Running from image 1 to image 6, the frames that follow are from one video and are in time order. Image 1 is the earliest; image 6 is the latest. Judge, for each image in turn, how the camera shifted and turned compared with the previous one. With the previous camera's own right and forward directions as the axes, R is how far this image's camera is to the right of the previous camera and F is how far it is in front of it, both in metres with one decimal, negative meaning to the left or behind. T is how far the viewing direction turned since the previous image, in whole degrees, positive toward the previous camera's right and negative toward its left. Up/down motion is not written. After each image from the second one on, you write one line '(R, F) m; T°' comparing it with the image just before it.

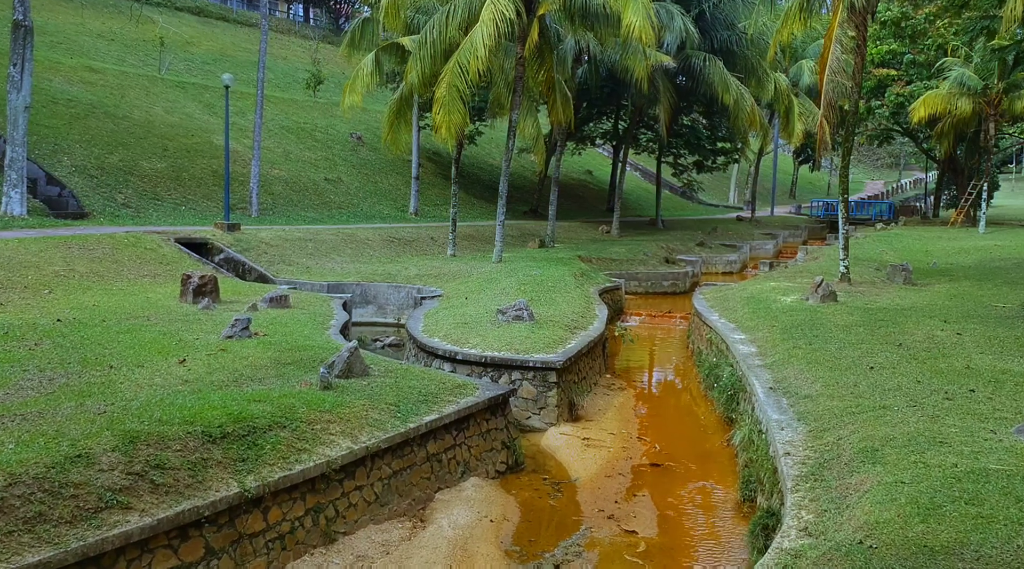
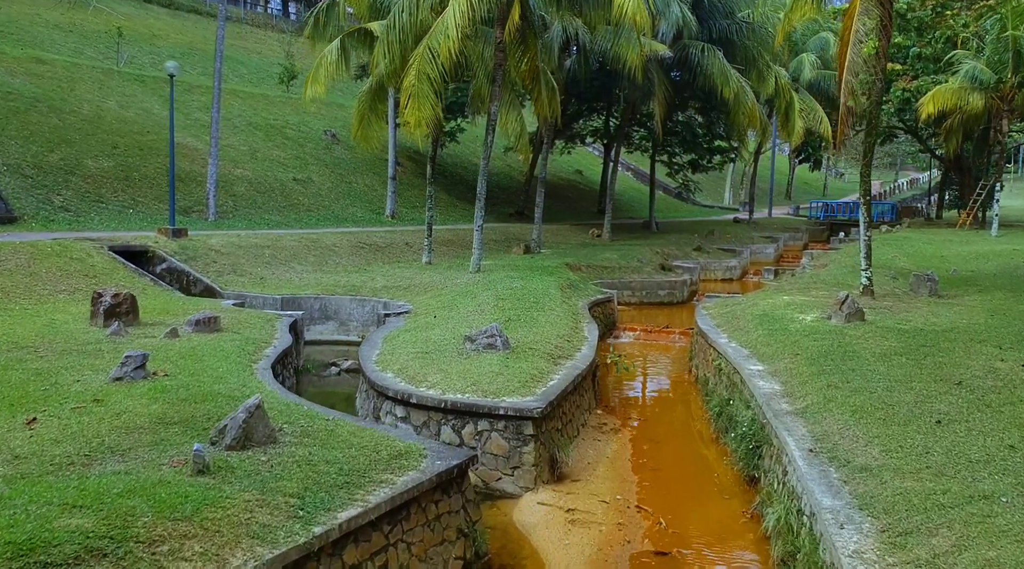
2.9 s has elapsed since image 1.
(+0.2, +1.8) m; +1°
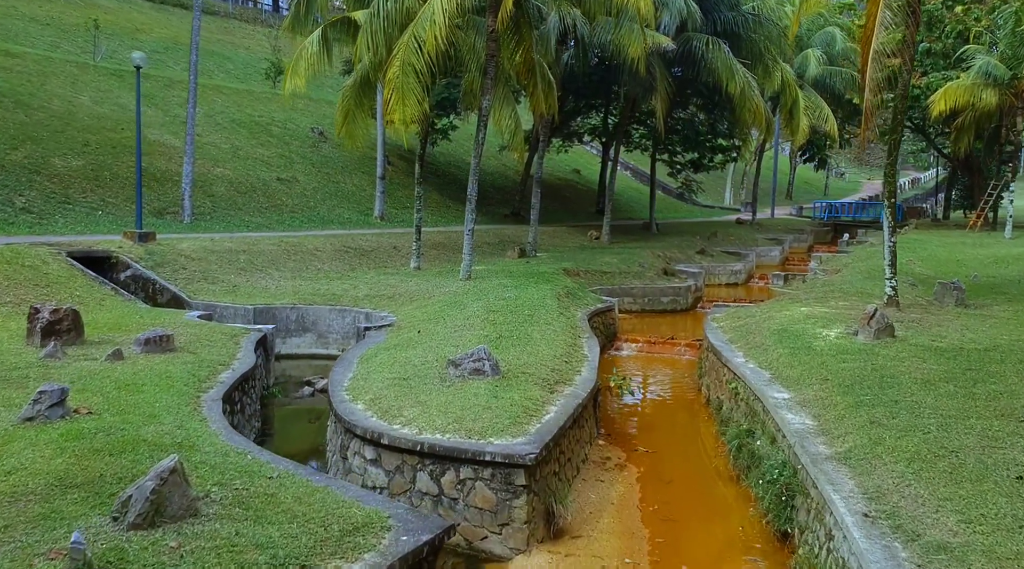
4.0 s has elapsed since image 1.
(+0.1, +1.1) m; 0°
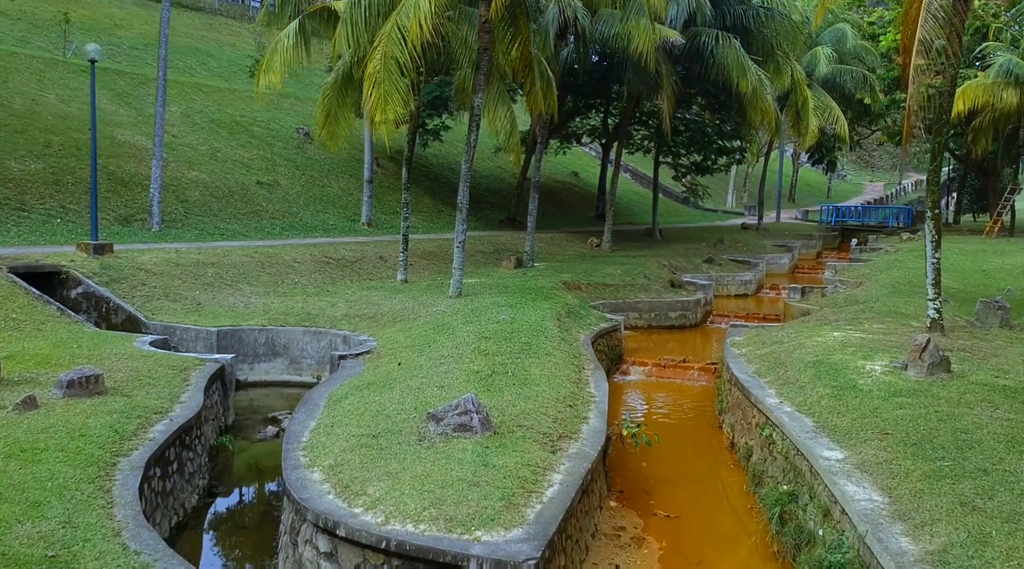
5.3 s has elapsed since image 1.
(0.0, +1.4) m; 0°
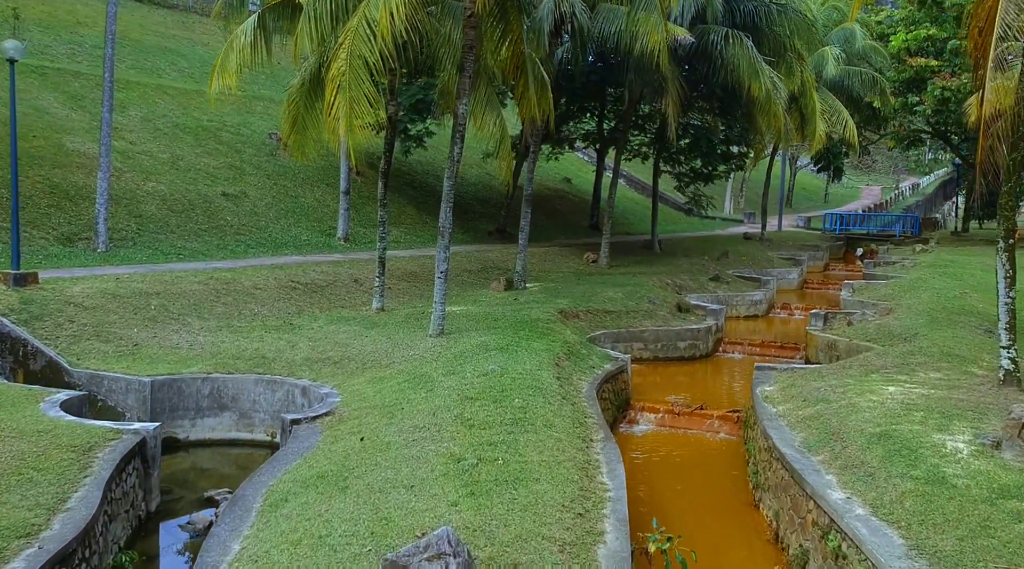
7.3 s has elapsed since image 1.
(0.0, +1.8) m; +1°
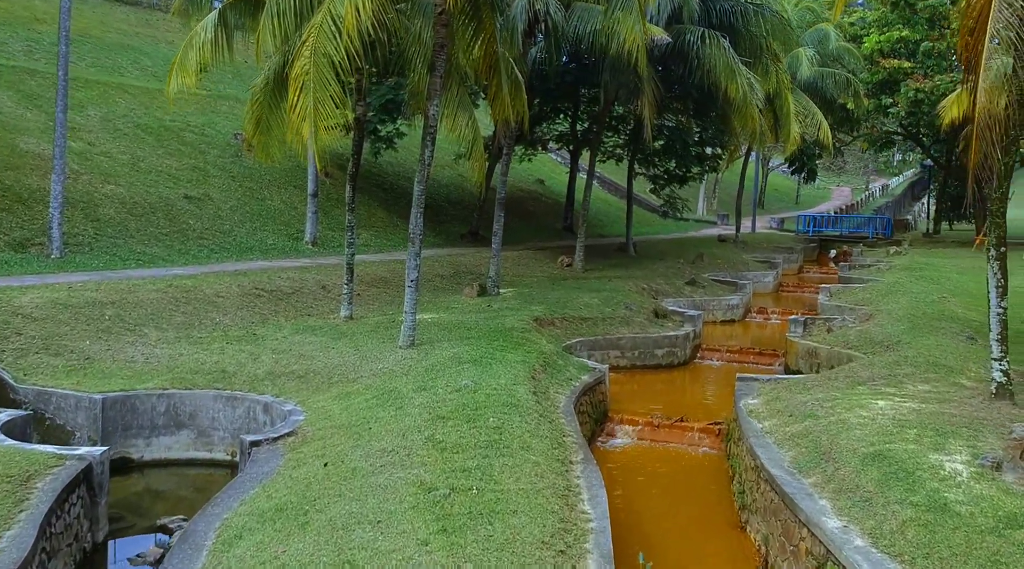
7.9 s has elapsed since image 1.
(0.0, +0.4) m; +2°
